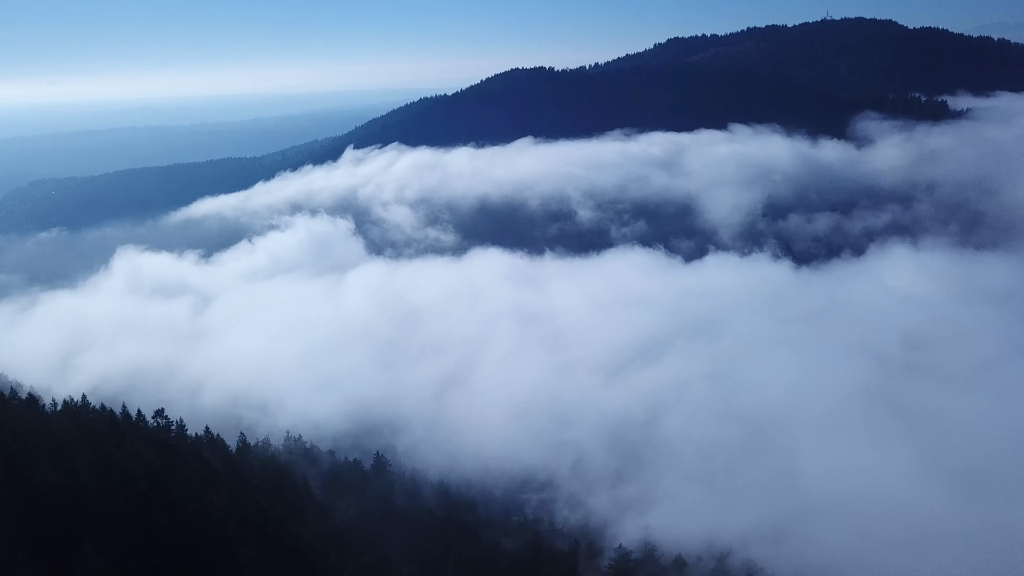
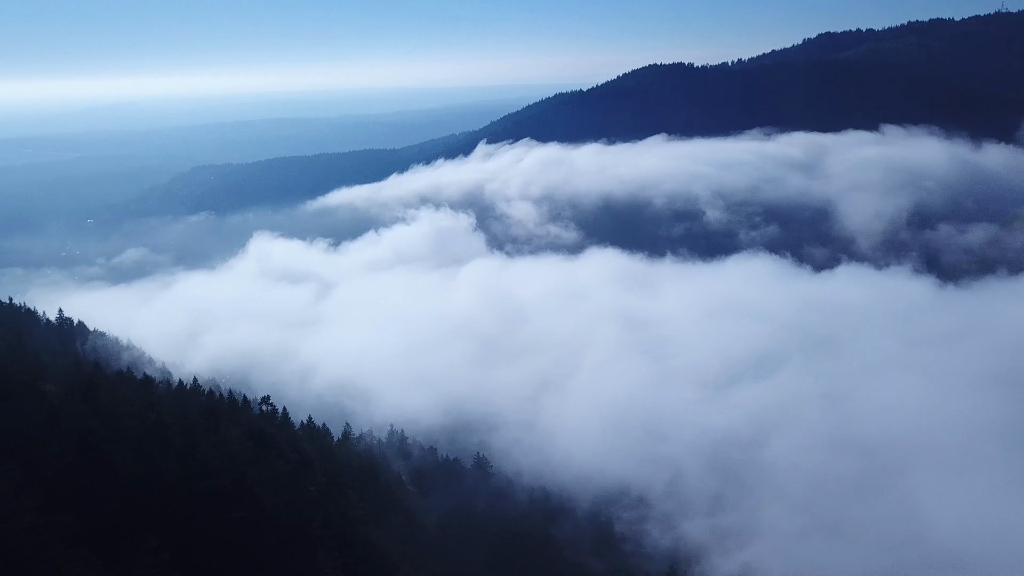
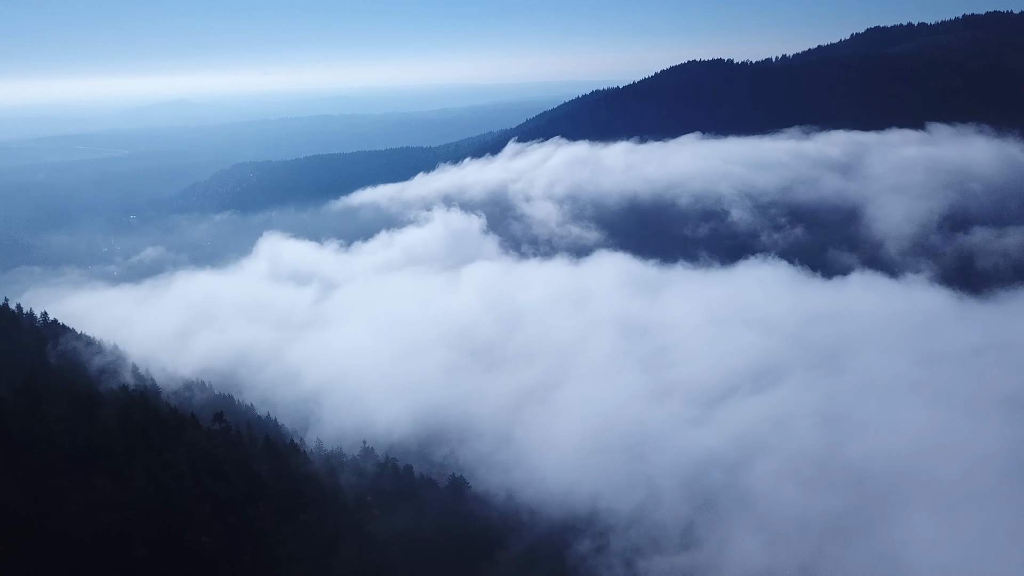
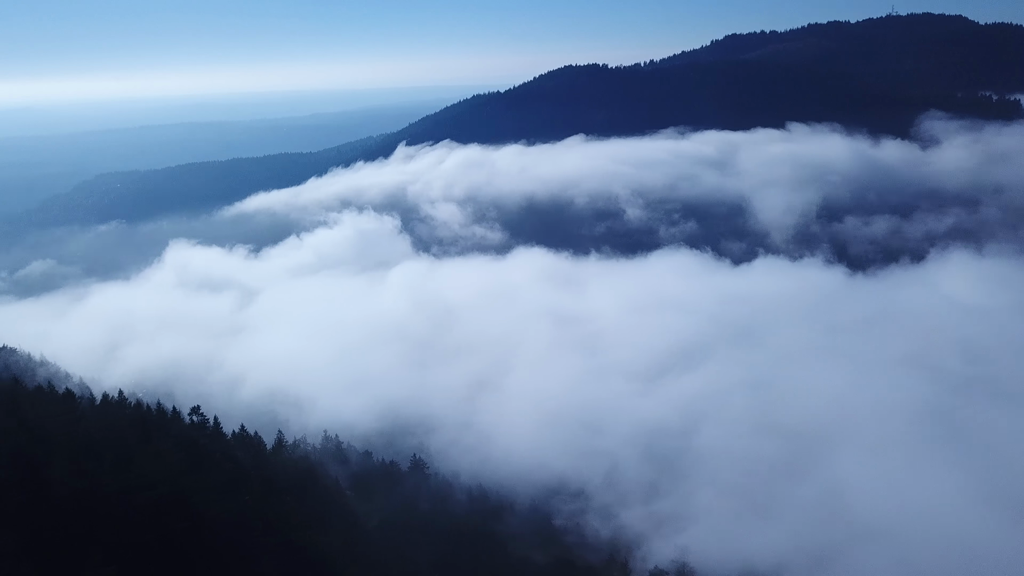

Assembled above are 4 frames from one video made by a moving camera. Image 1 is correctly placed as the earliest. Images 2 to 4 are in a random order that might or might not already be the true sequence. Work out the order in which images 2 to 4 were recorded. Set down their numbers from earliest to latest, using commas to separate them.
4, 2, 3
